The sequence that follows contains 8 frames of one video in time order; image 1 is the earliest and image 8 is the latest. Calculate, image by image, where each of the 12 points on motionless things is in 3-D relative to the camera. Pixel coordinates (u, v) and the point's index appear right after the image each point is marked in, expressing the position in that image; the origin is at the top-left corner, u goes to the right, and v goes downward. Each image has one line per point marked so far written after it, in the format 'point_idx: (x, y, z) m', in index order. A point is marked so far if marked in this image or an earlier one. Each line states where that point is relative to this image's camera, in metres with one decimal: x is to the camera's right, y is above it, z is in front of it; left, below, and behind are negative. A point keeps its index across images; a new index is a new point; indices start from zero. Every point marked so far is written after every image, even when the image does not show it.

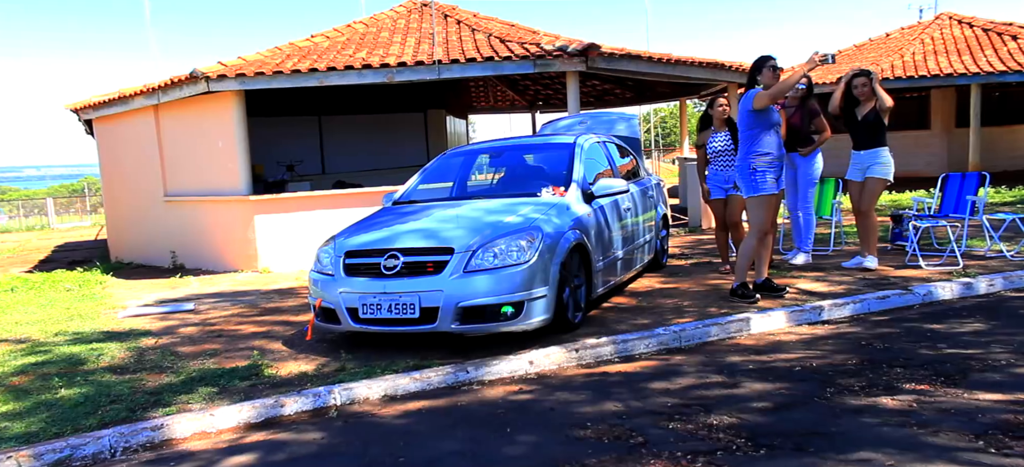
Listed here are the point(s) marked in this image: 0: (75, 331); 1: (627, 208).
0: (-4.1, -0.9, +8.4) m
1: (+1.0, +0.2, +8.0) m
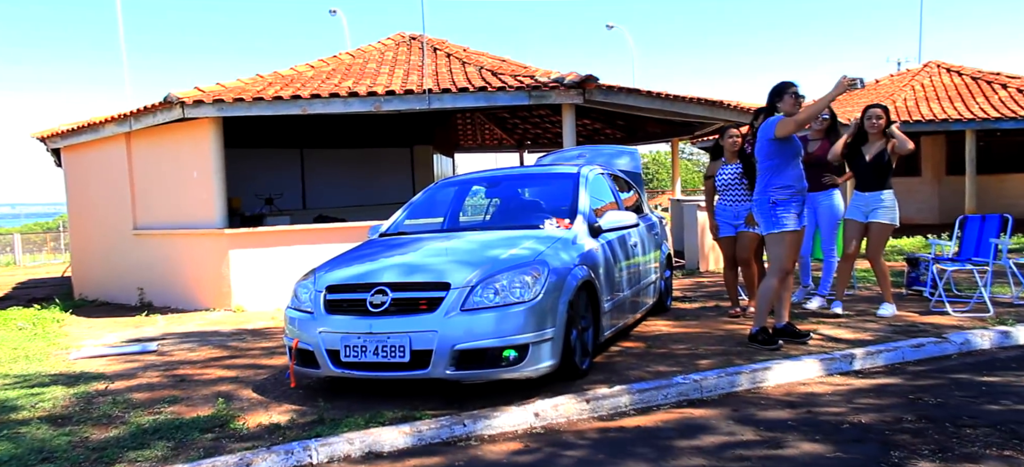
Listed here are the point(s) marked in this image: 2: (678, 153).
0: (-4.1, -1.2, +7.6) m
1: (+1.0, -0.1, +7.4) m
2: (+3.6, +1.8, +19.3) m
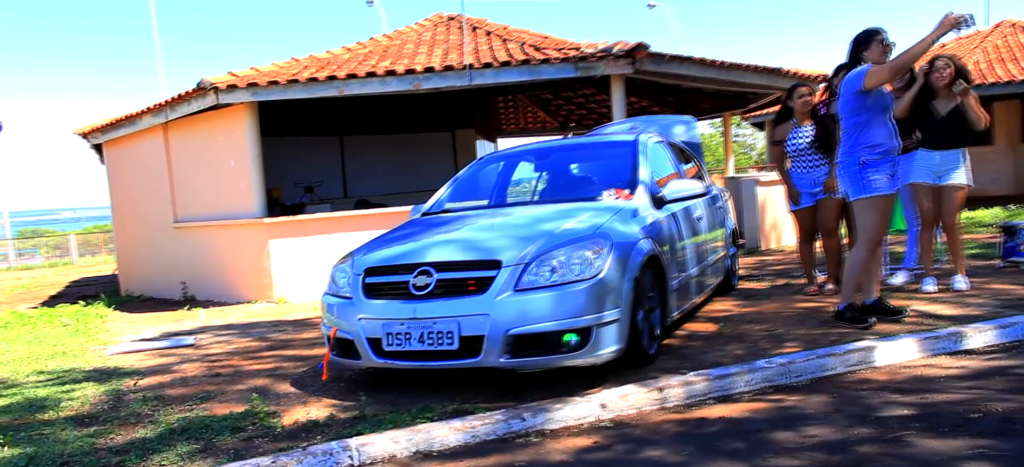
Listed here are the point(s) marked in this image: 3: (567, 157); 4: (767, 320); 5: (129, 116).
0: (-3.7, -1.1, +7.2) m
1: (+1.4, +0.1, +6.8) m
2: (+4.5, +2.2, +18.5) m
3: (+0.4, +0.6, +6.6) m
4: (+1.9, -0.7, +6.5) m
5: (-5.8, +1.8, +13.7) m
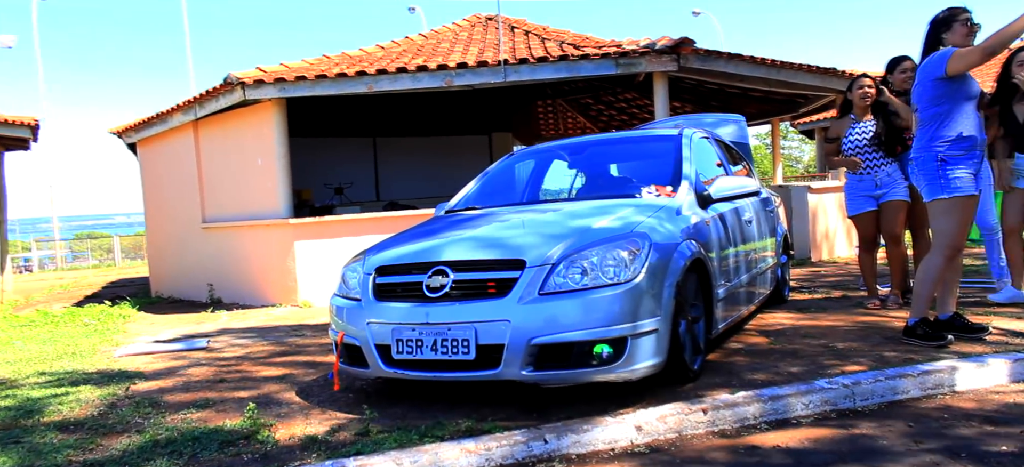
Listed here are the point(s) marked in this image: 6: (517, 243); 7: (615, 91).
0: (-3.5, -1.1, +6.8) m
1: (+1.6, +0.1, +6.2) m
2: (+5.3, +2.0, +17.8) m
3: (+0.6, +0.6, +6.1) m
4: (+2.1, -0.7, +5.8) m
5: (-5.3, +1.8, +13.4) m
6: (0.0, 0.0, +4.2) m
7: (+1.7, +2.3, +14.2) m
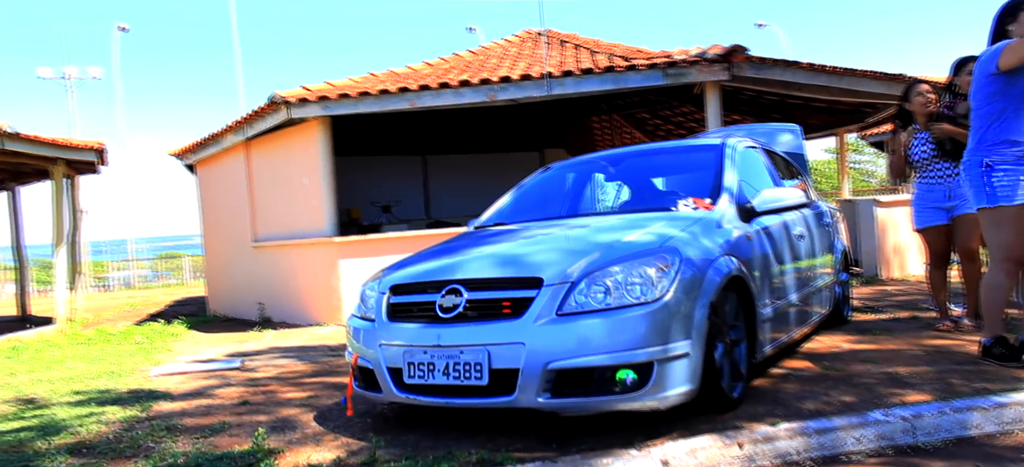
0: (-3.2, -1.2, +6.8) m
1: (+1.8, 0.0, +5.8) m
2: (+6.4, +1.7, +17.1) m
3: (+0.8, +0.4, +5.7) m
4: (+2.3, -0.8, +5.4) m
5: (-4.5, +1.5, +13.5) m
6: (+0.1, -0.1, +3.9) m
7: (+2.5, +2.0, +13.8) m
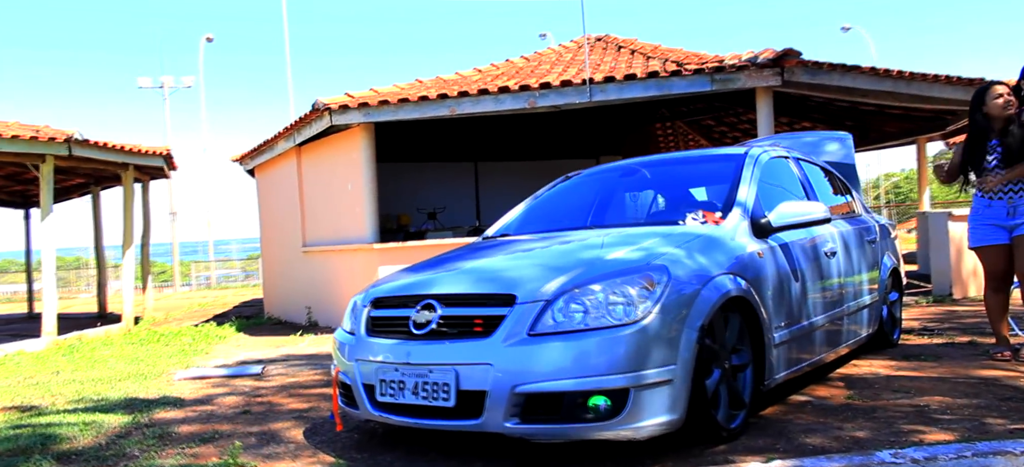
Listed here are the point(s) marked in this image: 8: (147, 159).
0: (-3.0, -1.2, +6.8) m
1: (+1.9, -0.1, +5.4) m
2: (+7.4, +1.4, +16.3) m
3: (+0.9, +0.4, +5.4) m
4: (+2.3, -0.9, +4.9) m
5: (-3.8, +1.4, +13.7) m
6: (0.0, -0.2, +3.7) m
7: (+3.2, +1.8, +13.4) m
8: (-5.8, +1.2, +14.0) m
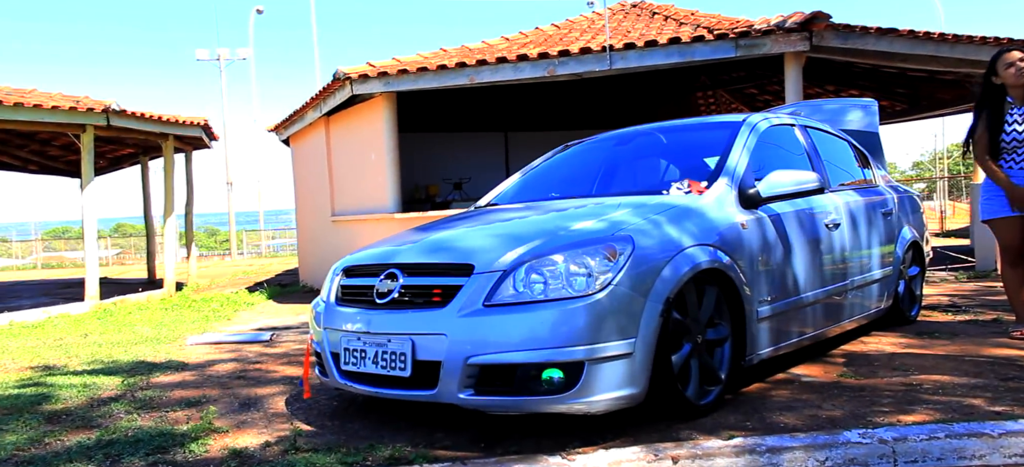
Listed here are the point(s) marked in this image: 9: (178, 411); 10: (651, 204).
0: (-3.0, -1.0, +6.9) m
1: (+1.8, +0.1, +5.2) m
2: (+8.0, +1.9, +15.7) m
3: (+0.9, +0.5, +5.3) m
4: (+2.2, -0.7, +4.8) m
5: (-3.3, +1.9, +13.7) m
6: (-0.2, 0.0, +3.6) m
7: (+3.7, +2.2, +13.0) m
8: (-5.3, +1.7, +14.1) m
9: (-1.7, -0.9, +4.7) m
10: (+0.6, +0.1, +4.0) m
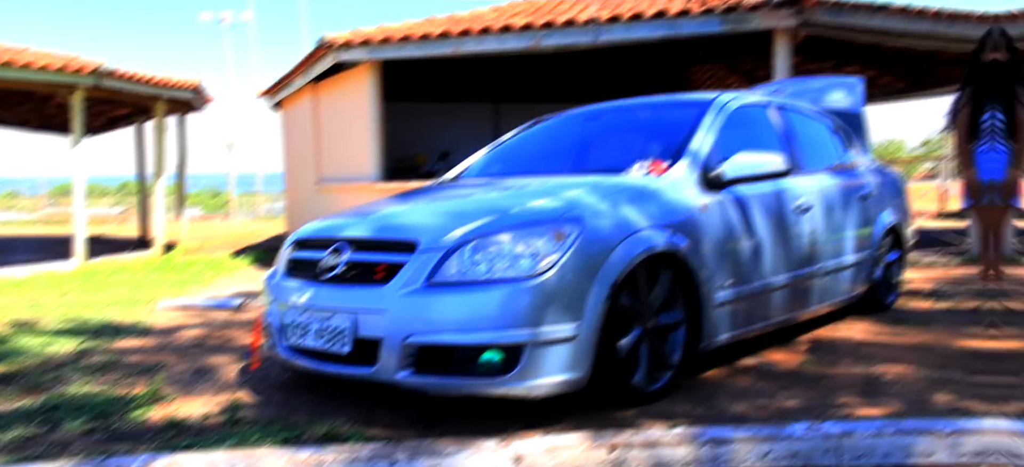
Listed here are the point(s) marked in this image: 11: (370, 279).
0: (-3.3, -0.7, +6.8) m
1: (+1.6, +0.1, +5.1) m
2: (+7.8, +2.1, +15.5) m
3: (+0.7, +0.7, +5.2) m
4: (+1.9, -0.7, +4.7) m
5: (-3.5, +2.5, +13.5) m
6: (-0.4, +0.1, +3.5) m
7: (+3.5, +2.5, +12.8) m
8: (-5.5, +2.3, +14.0) m
9: (-2.0, -0.8, +4.6) m
10: (+0.4, +0.2, +3.9) m
11: (-0.5, -0.2, +3.4) m
